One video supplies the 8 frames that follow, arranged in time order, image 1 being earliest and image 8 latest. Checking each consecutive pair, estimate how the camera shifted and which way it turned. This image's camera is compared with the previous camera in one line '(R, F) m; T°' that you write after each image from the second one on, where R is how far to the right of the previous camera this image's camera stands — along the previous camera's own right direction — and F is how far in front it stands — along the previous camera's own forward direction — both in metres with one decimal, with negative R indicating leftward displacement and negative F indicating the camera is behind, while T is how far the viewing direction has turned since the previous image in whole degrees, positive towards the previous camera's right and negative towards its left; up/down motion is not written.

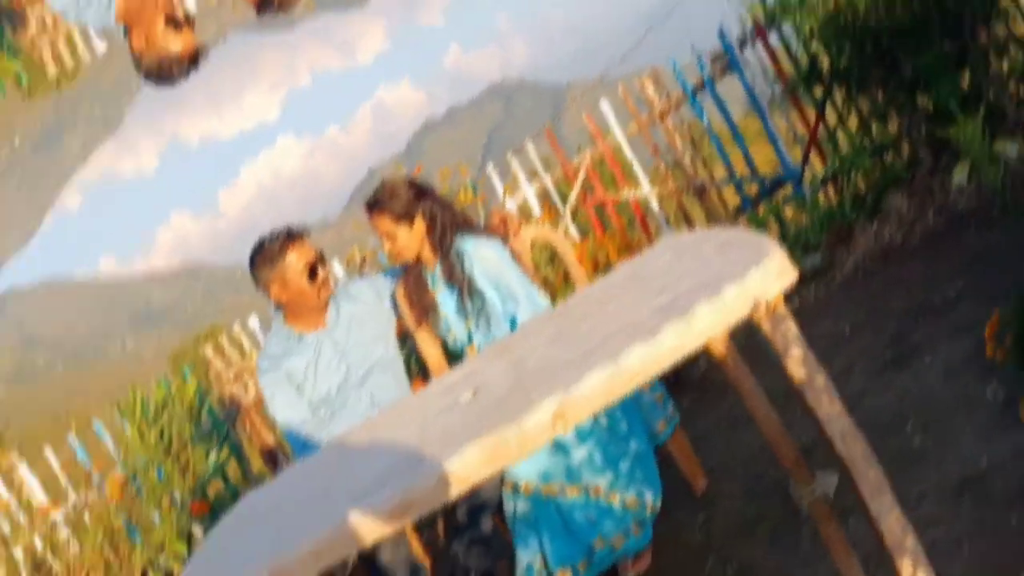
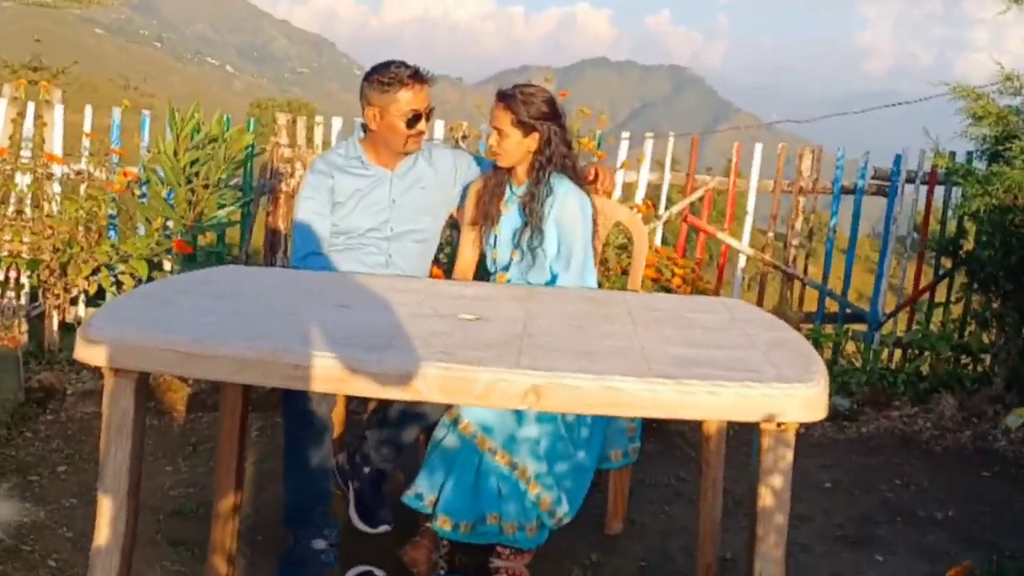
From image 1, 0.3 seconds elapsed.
(-0.5, -0.2) m; +12°
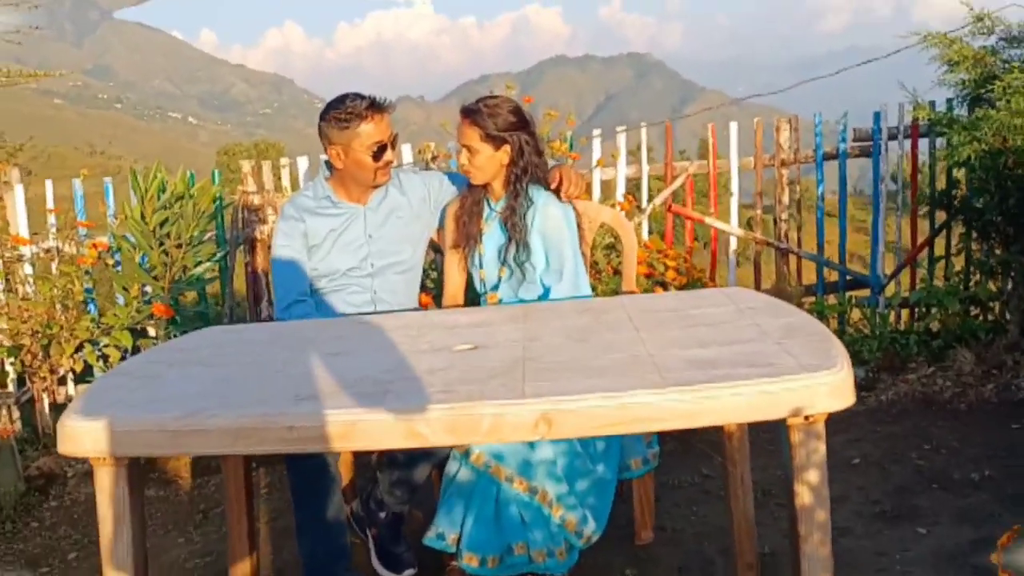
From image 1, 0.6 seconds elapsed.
(0.0, +0.1) m; 0°
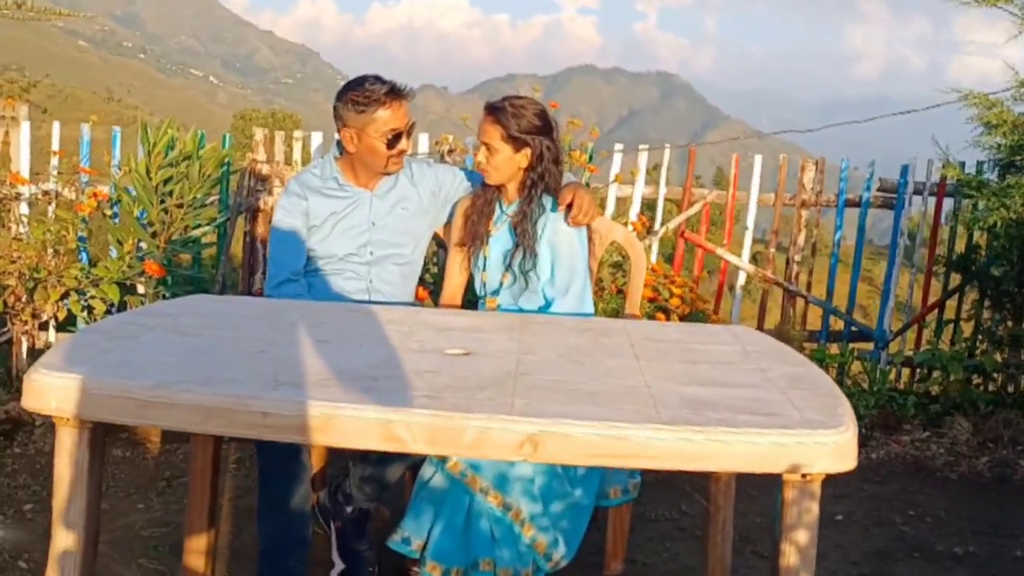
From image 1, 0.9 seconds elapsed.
(0.0, +0.1) m; 0°
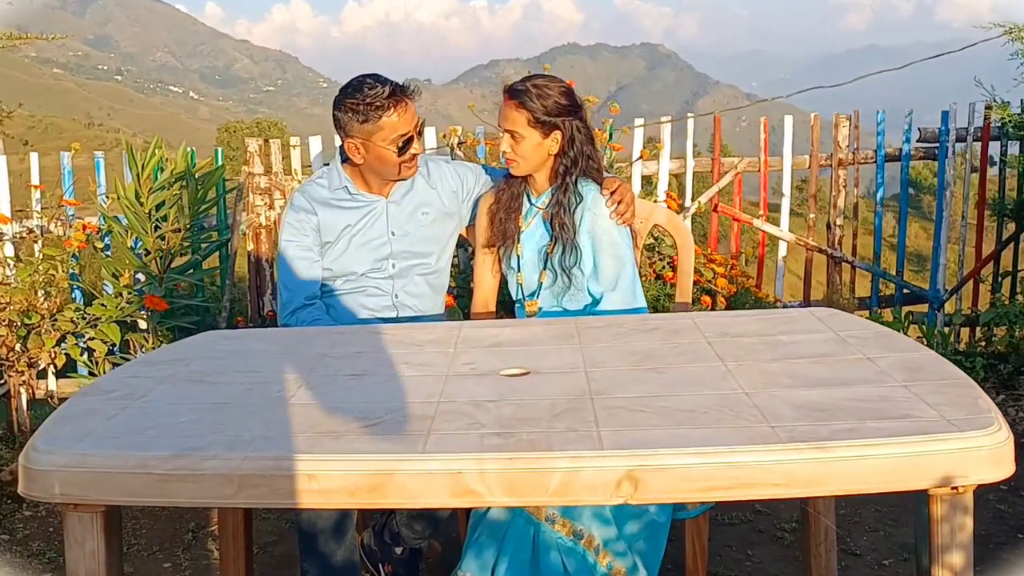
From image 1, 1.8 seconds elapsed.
(-0.1, +0.3) m; 0°
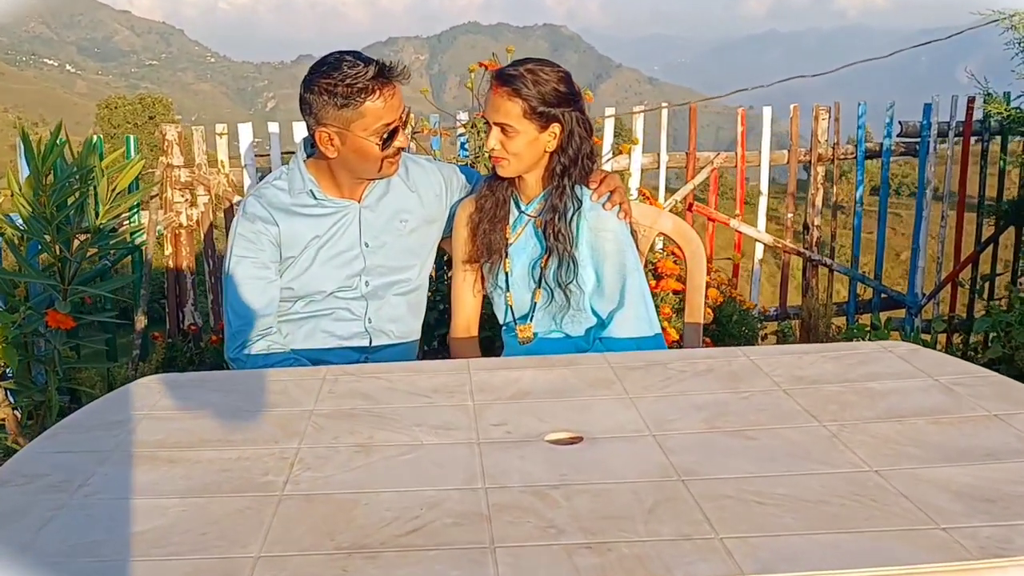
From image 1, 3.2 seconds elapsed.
(-0.2, +0.5) m; +6°
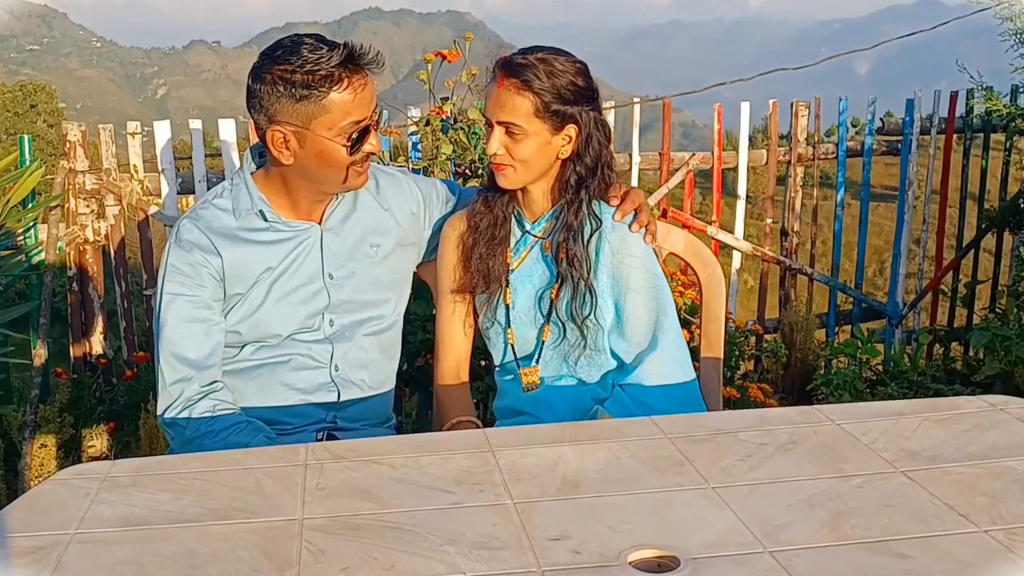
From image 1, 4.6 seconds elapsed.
(-0.2, +0.4) m; +5°
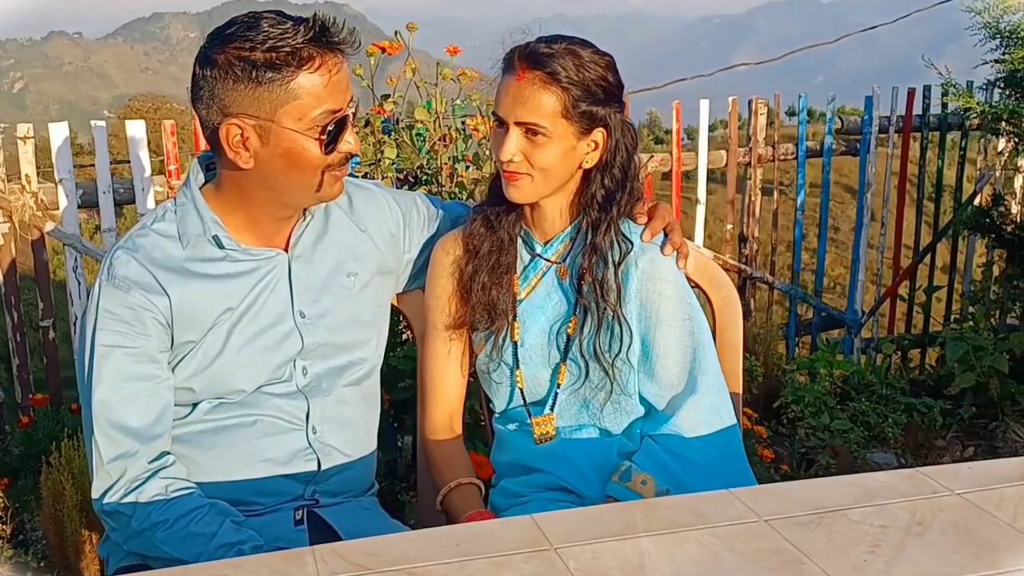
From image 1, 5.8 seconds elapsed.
(-0.2, +0.3) m; +6°
